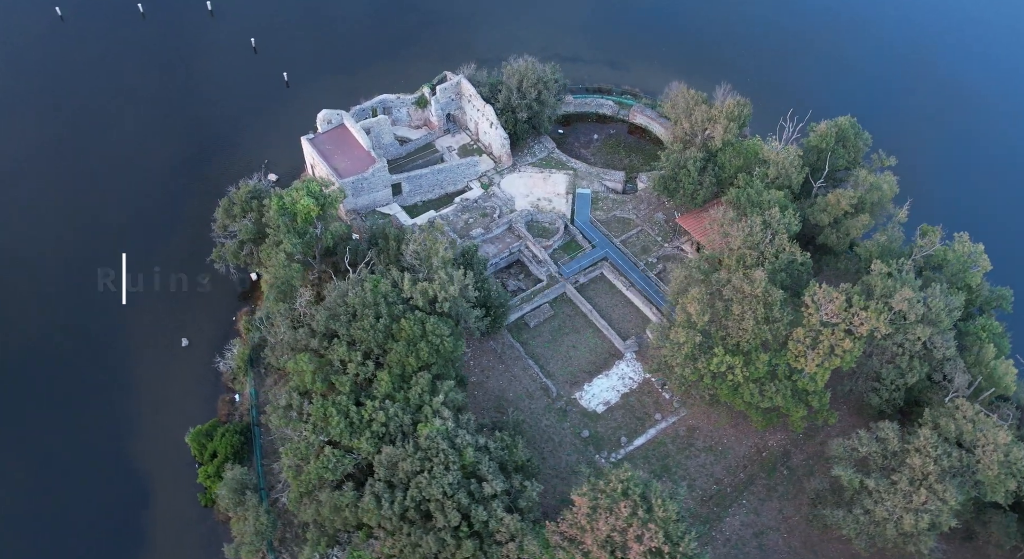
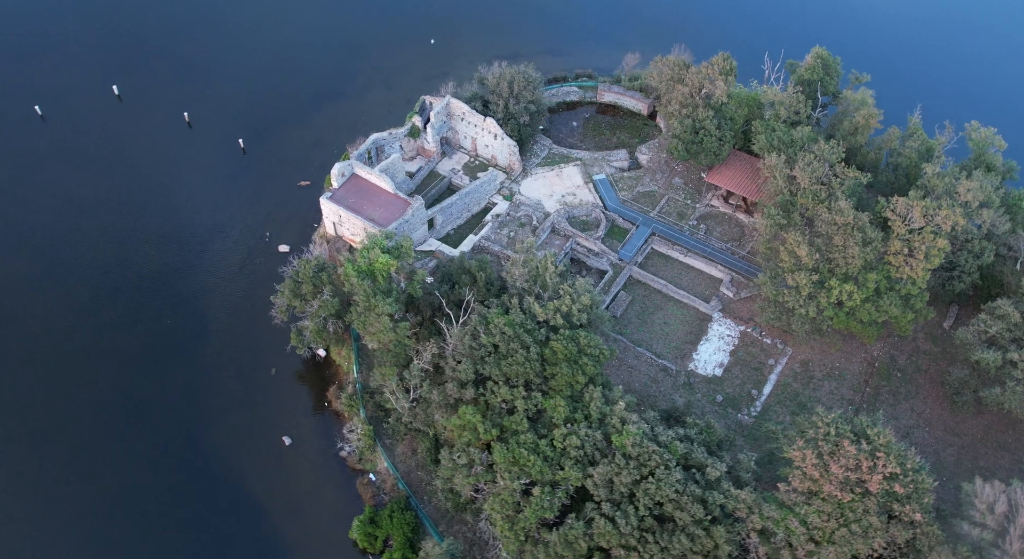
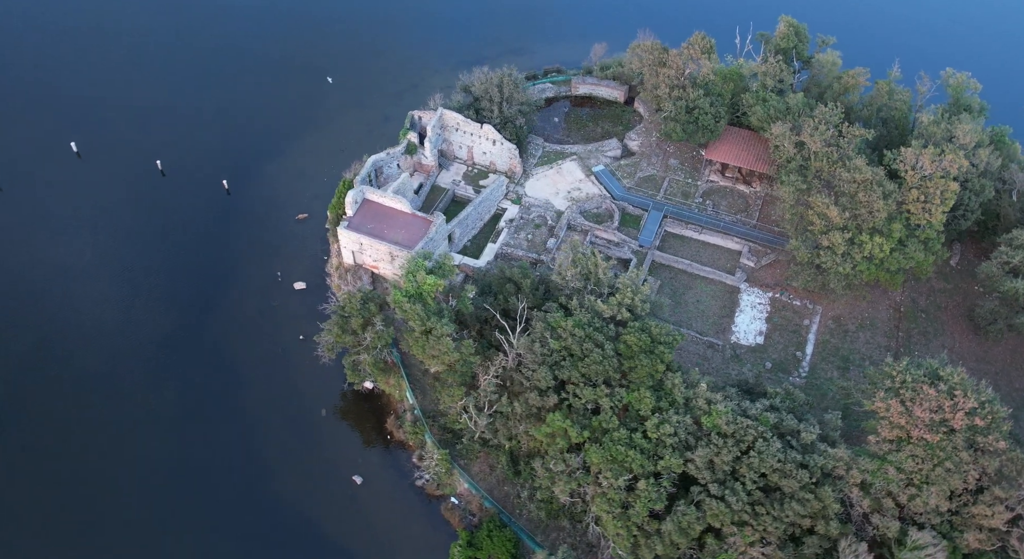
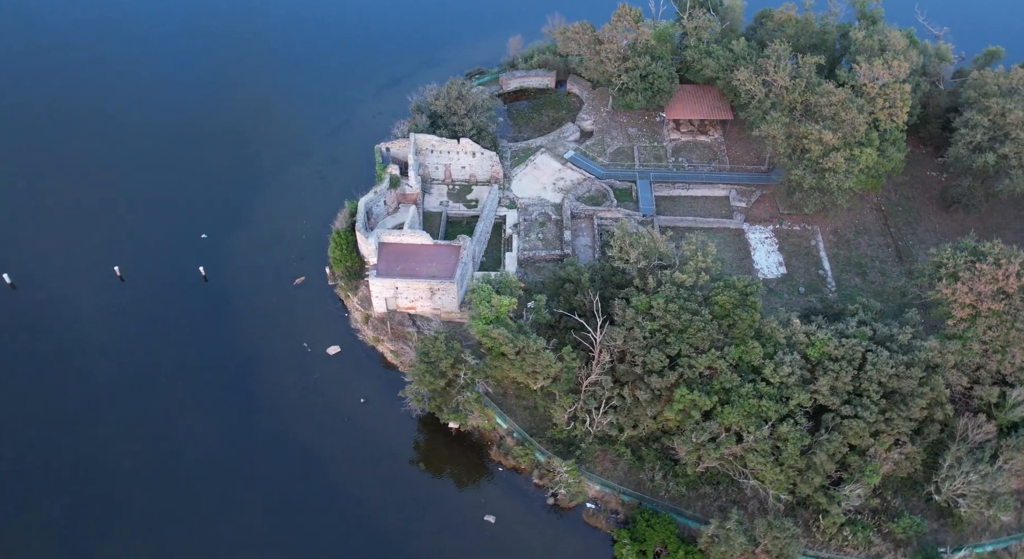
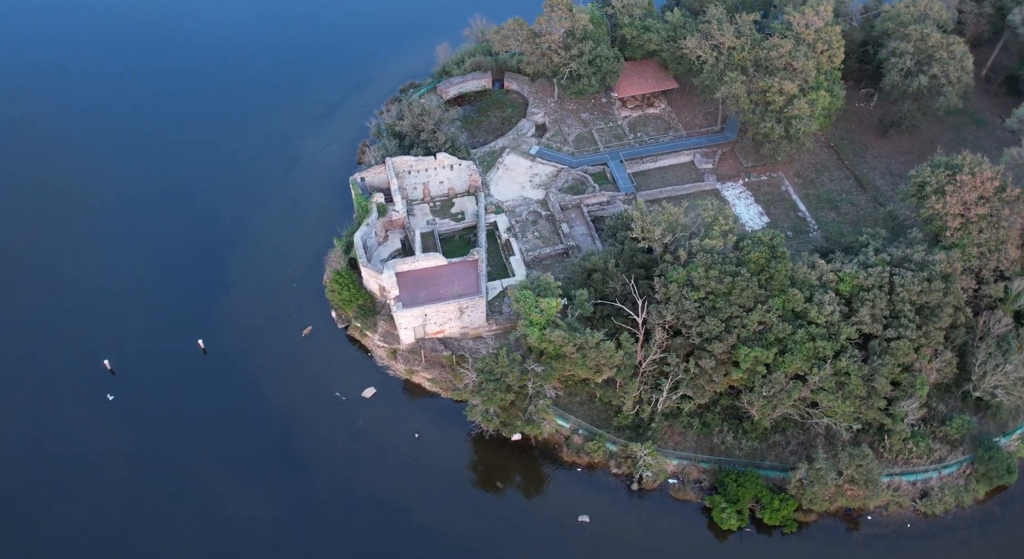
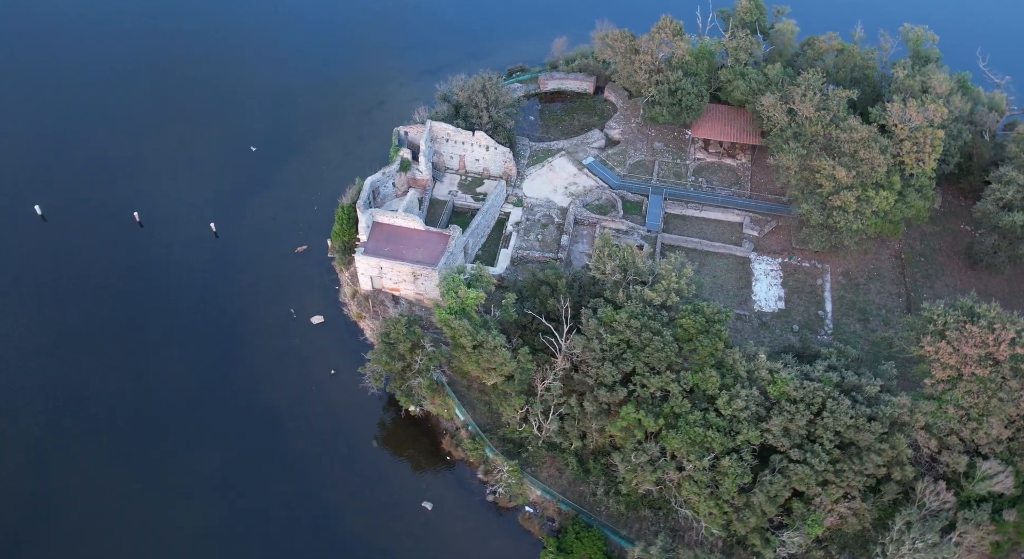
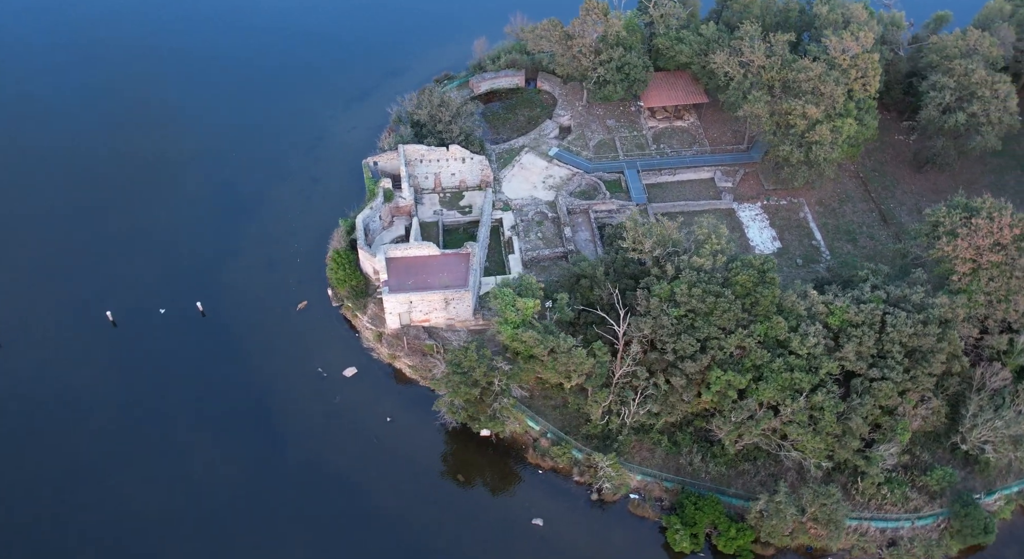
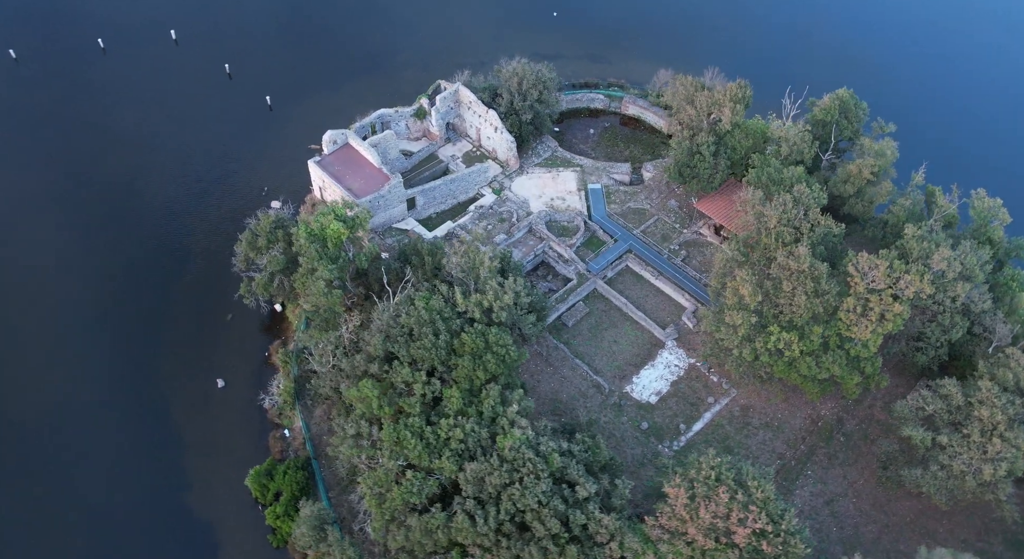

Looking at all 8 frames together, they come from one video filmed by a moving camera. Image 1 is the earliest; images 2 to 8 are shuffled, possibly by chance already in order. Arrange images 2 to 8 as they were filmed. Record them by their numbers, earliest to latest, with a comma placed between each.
8, 2, 3, 6, 4, 7, 5
